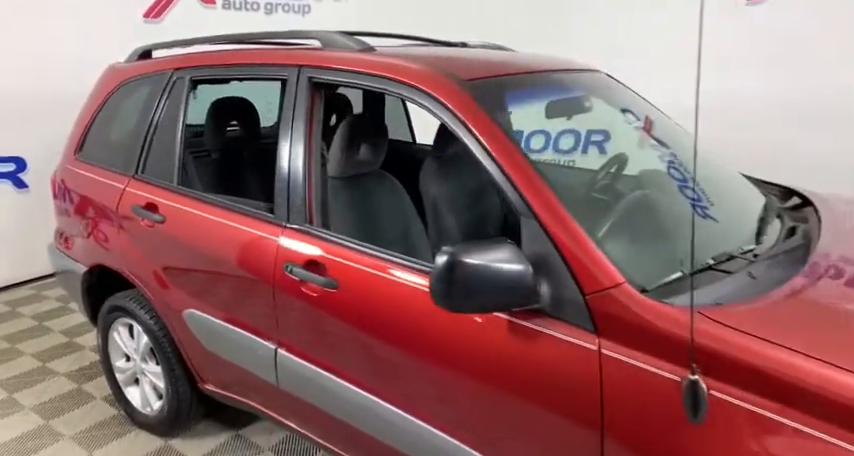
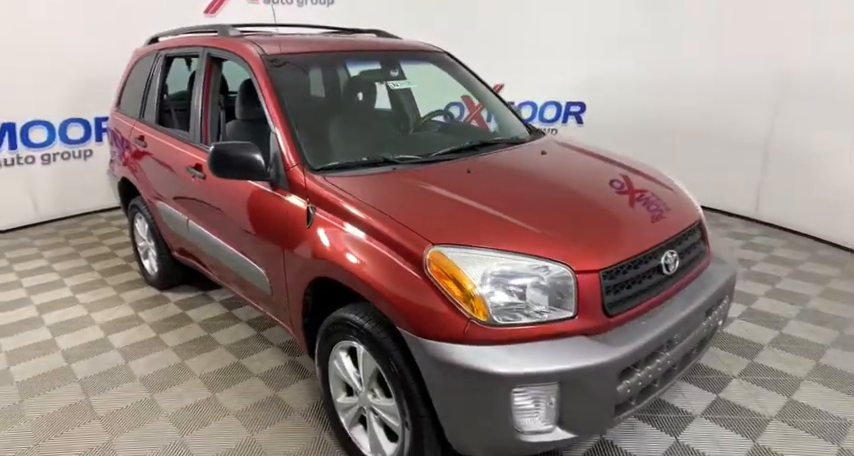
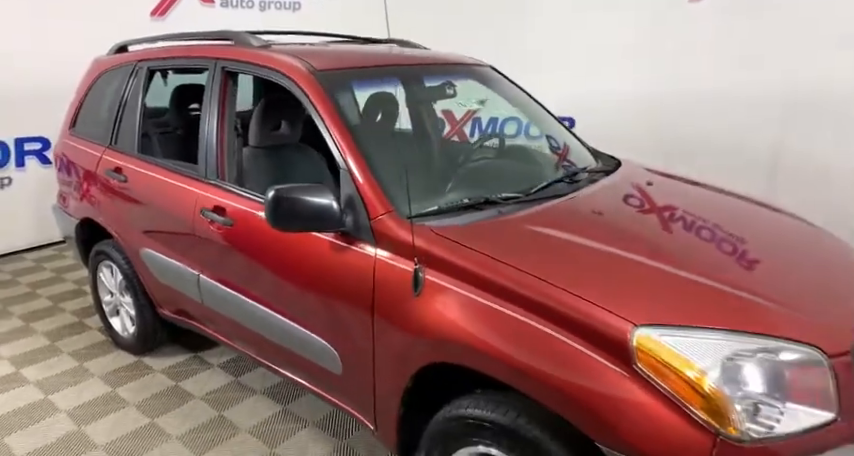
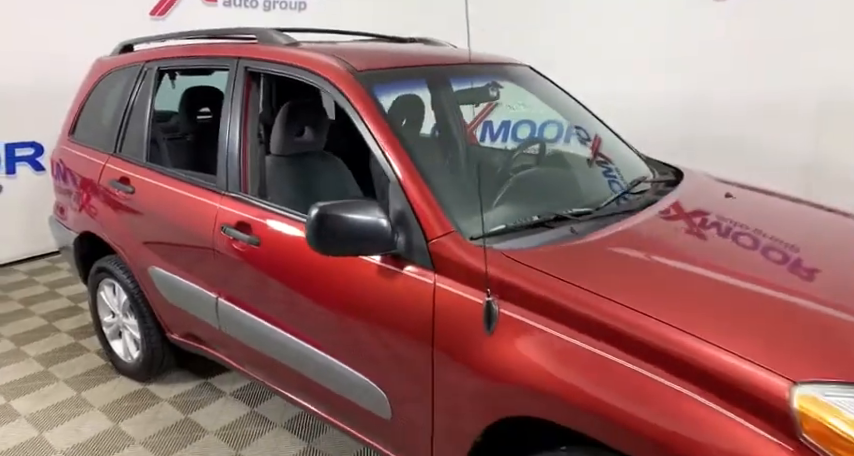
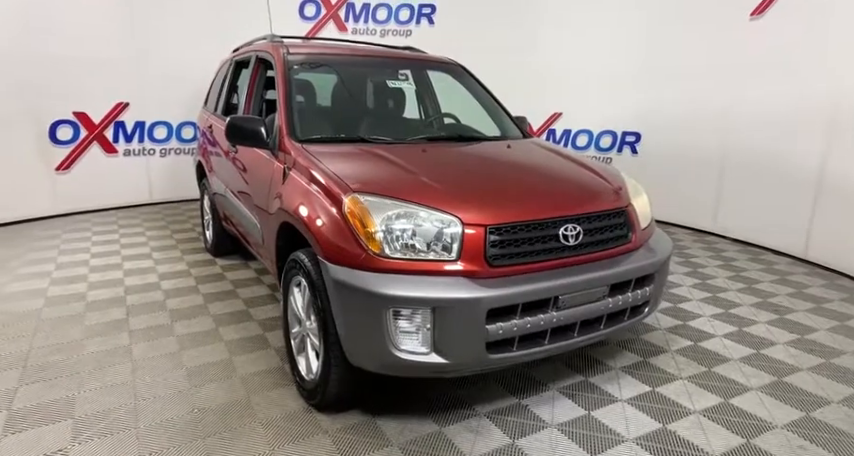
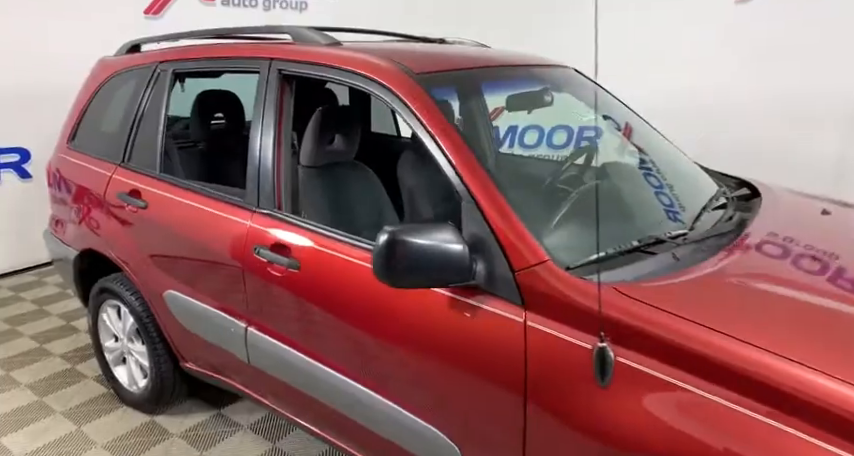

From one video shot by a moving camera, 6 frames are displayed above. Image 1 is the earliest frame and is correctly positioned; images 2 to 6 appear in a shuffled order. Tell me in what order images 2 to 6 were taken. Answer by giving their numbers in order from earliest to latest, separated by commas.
6, 4, 3, 2, 5
